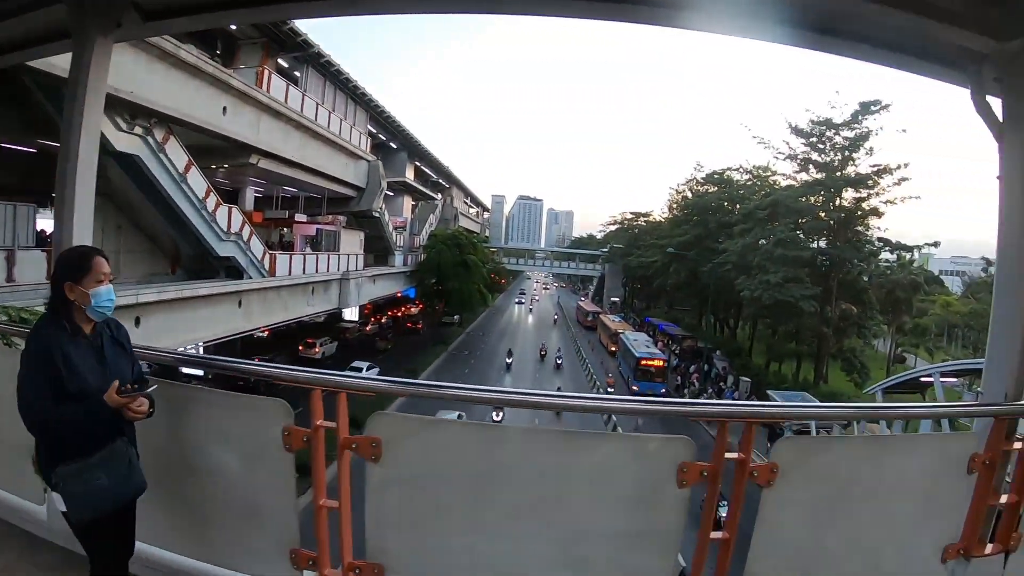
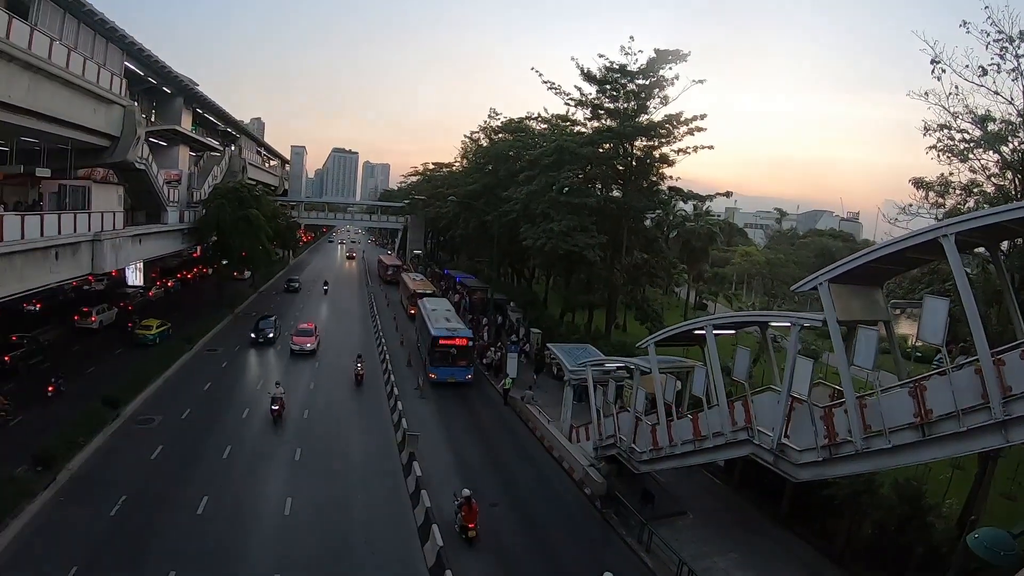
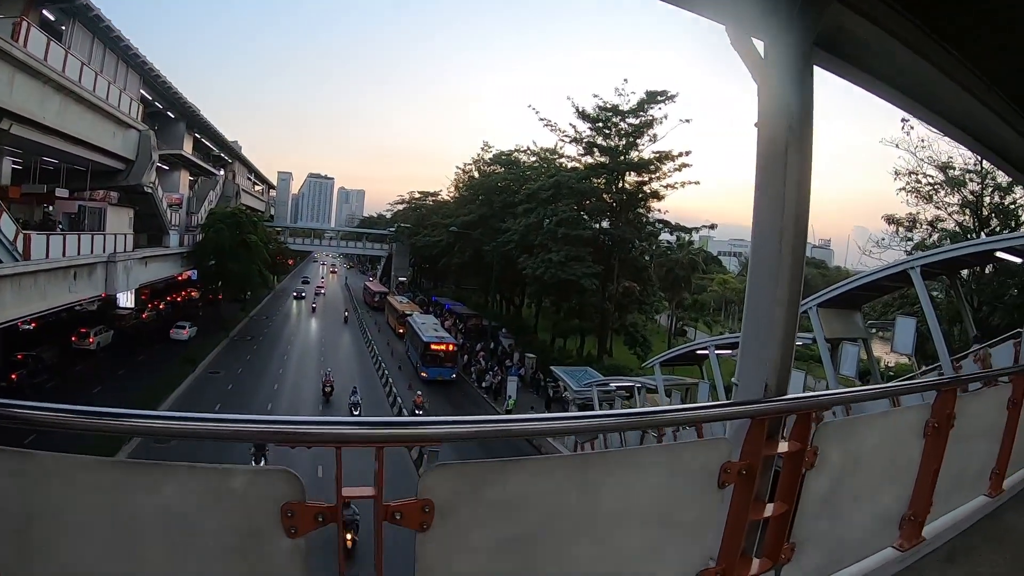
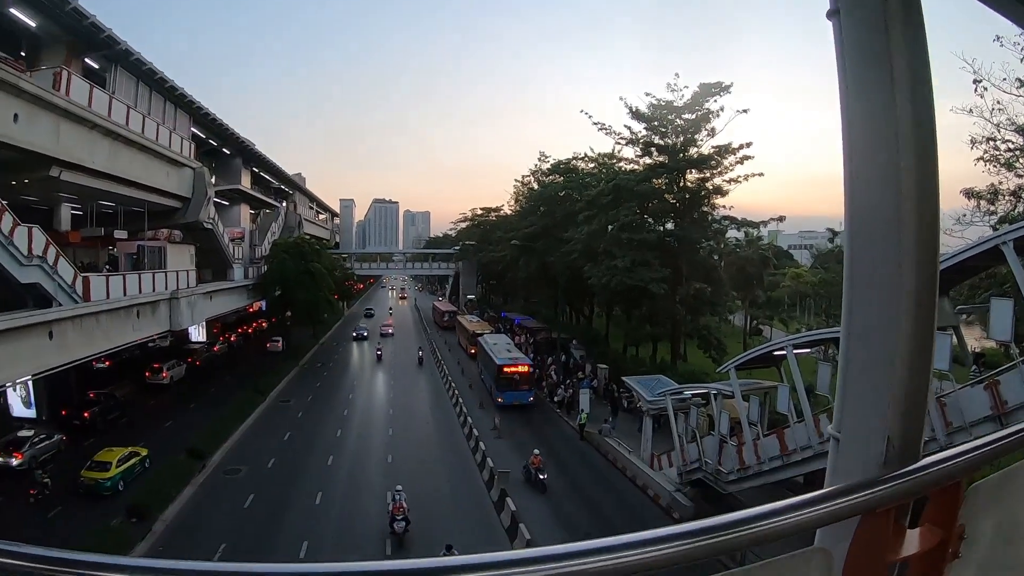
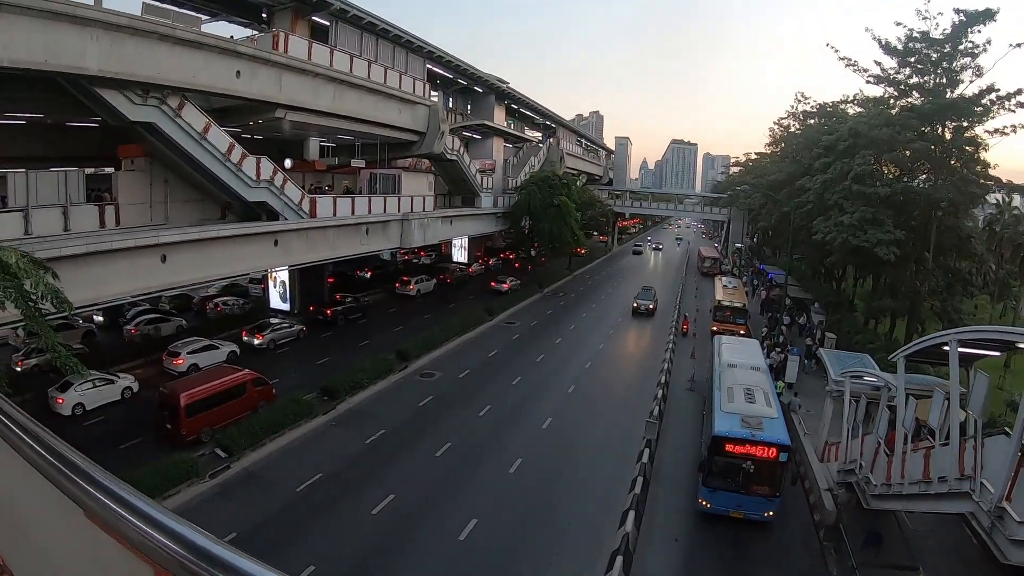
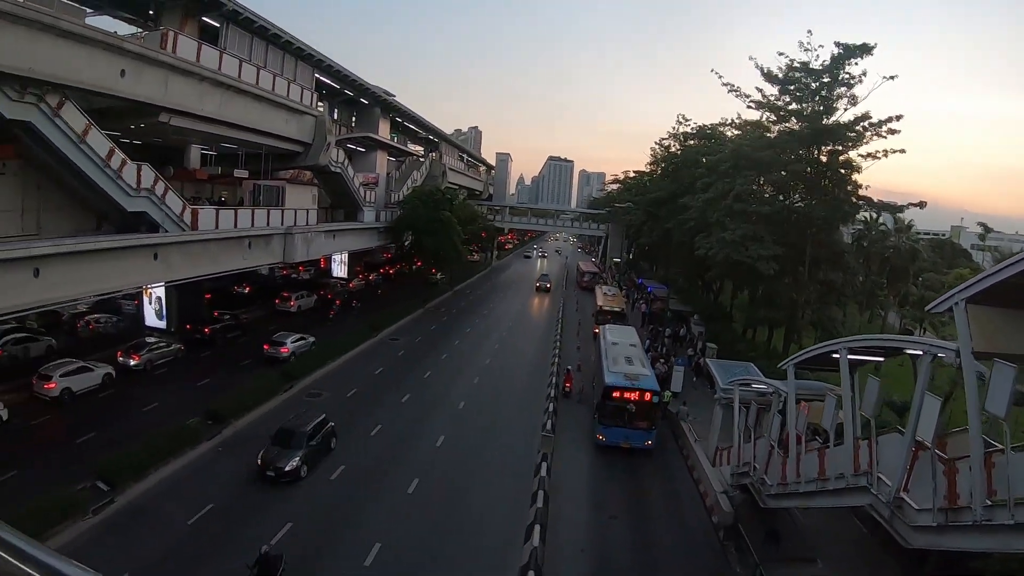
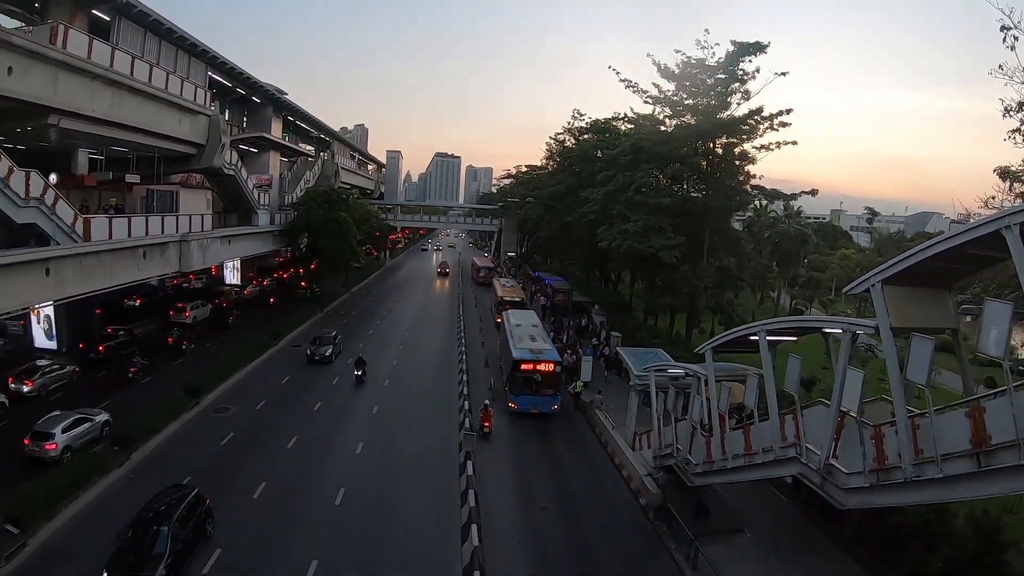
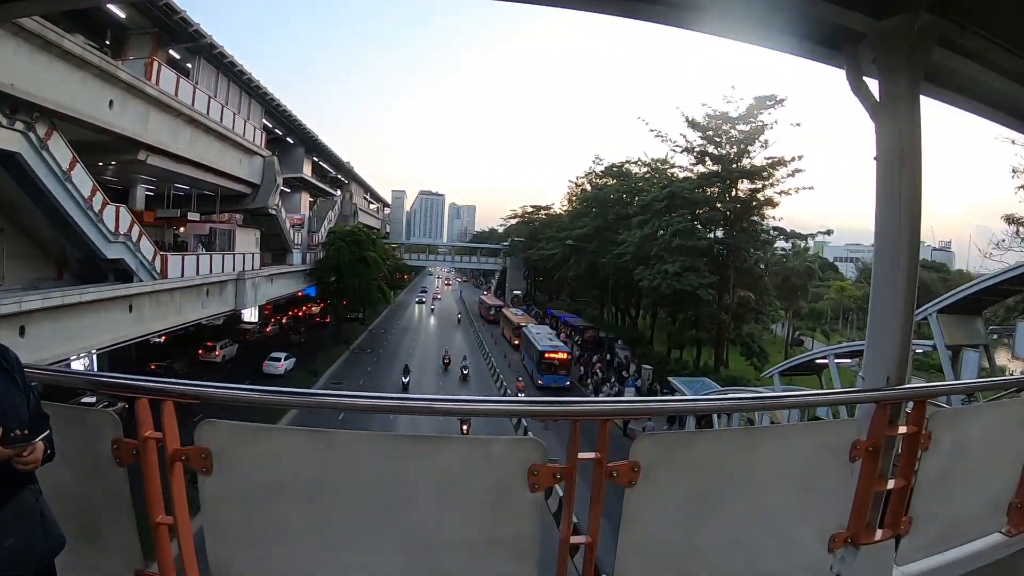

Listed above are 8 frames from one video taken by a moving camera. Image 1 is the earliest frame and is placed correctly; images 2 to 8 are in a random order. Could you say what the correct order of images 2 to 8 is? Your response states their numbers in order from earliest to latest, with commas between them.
8, 3, 4, 2, 7, 6, 5
